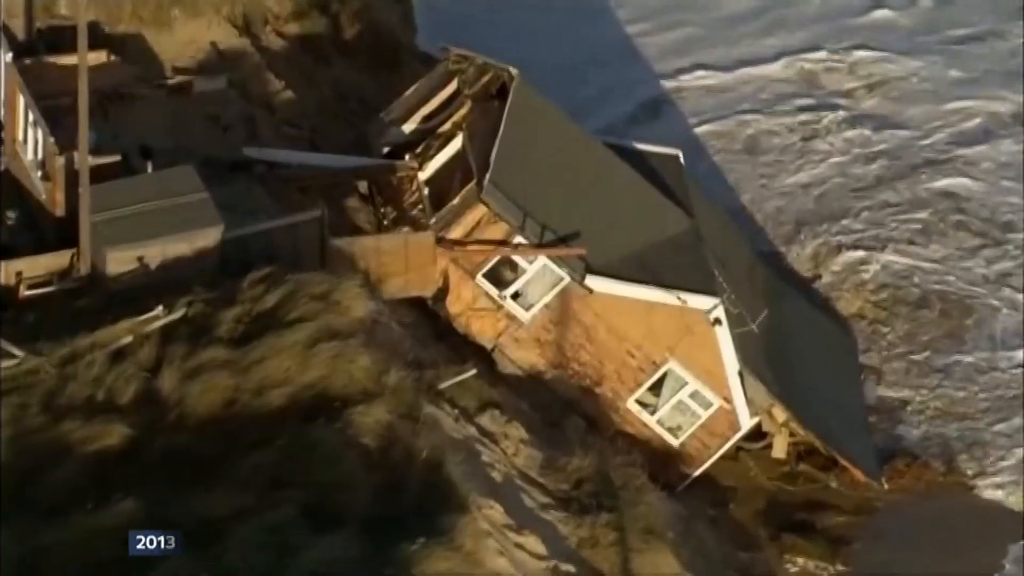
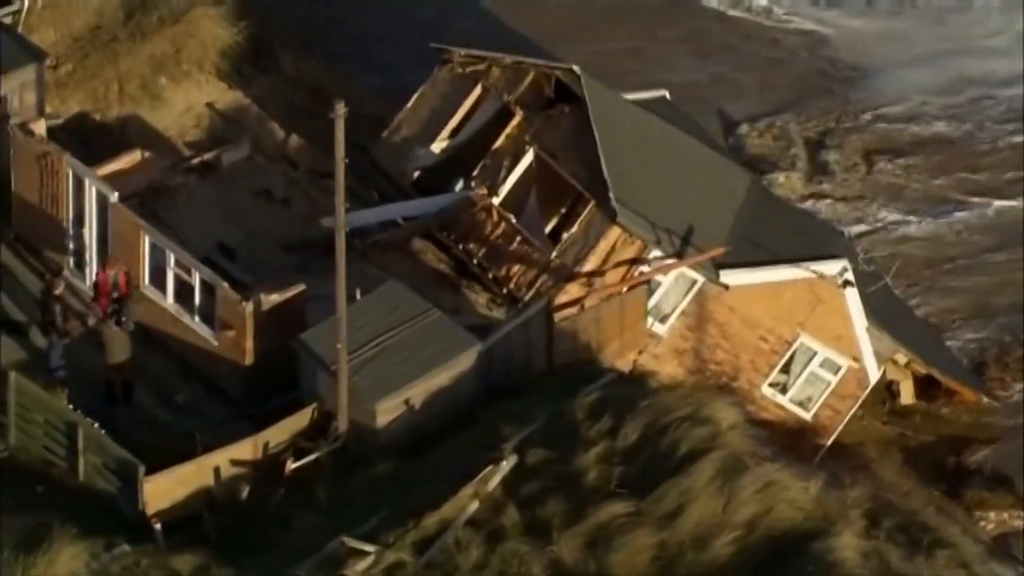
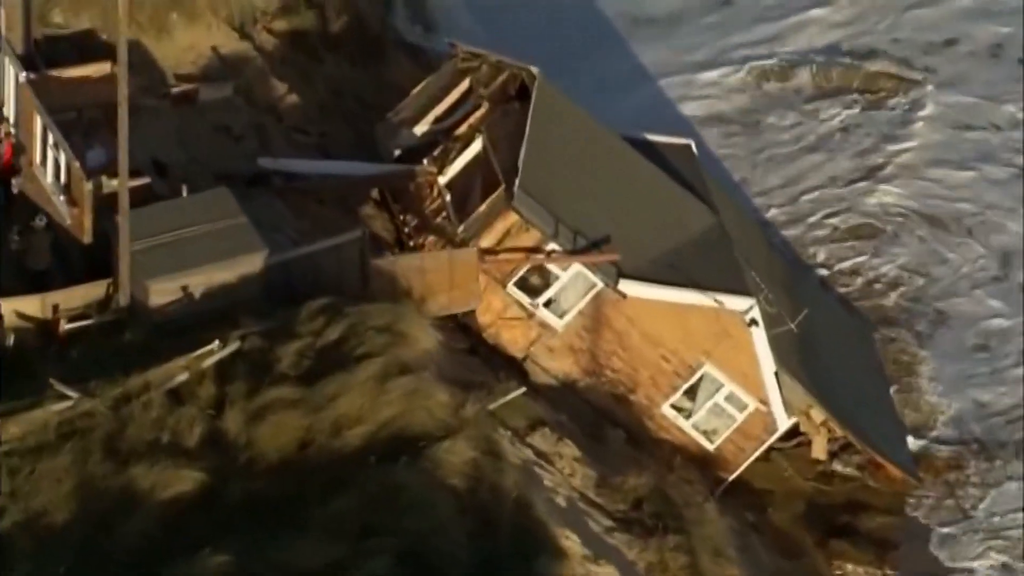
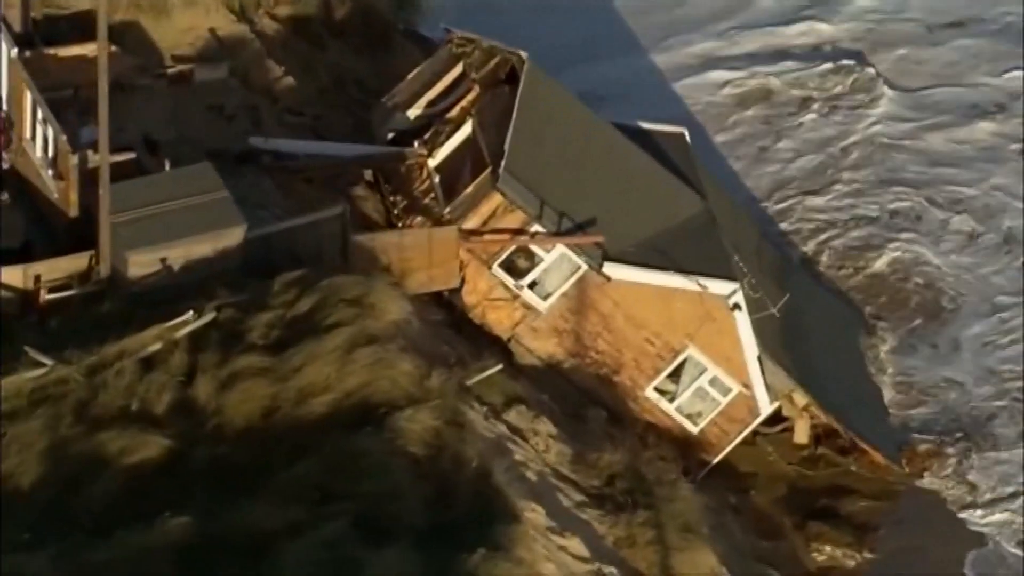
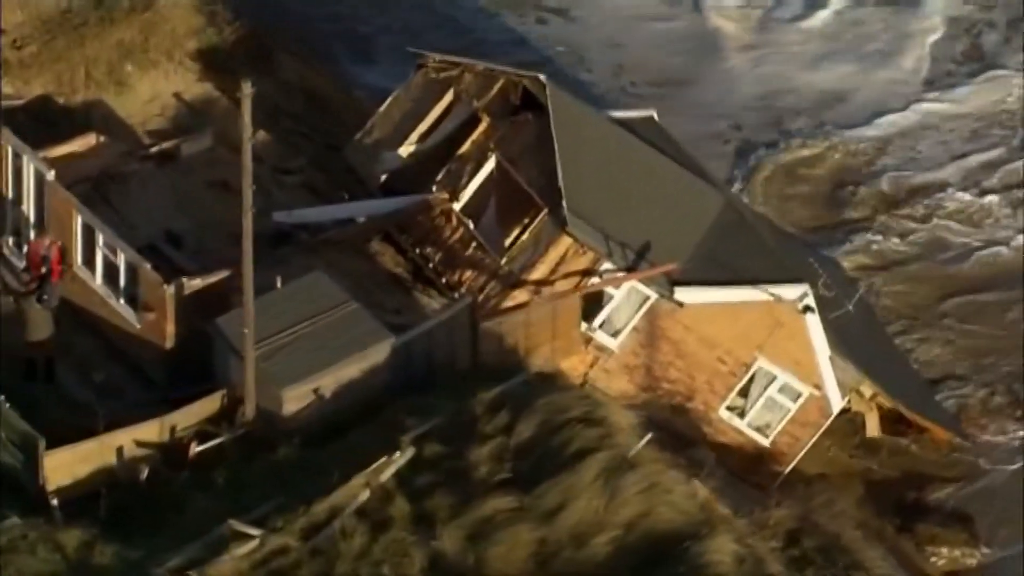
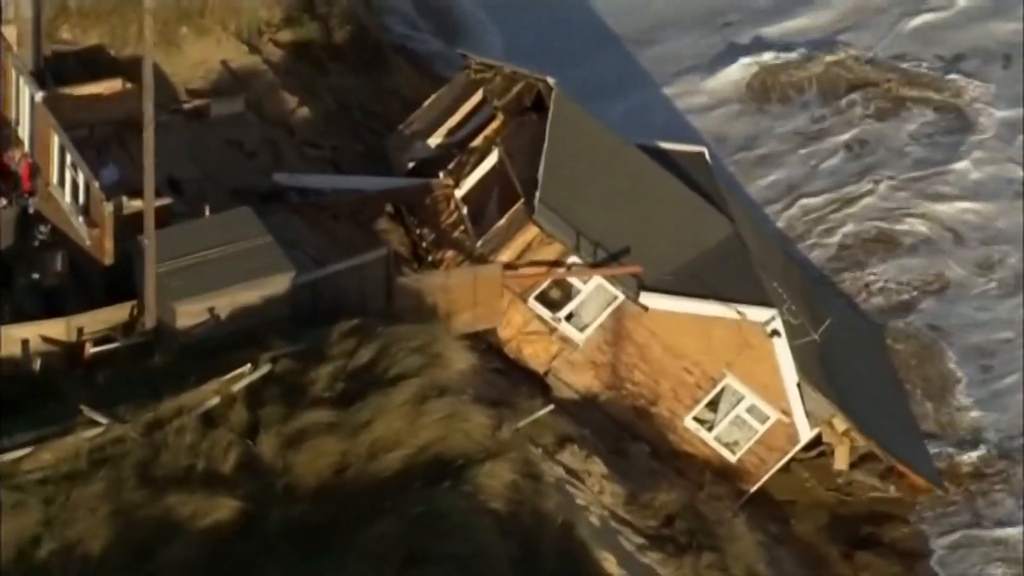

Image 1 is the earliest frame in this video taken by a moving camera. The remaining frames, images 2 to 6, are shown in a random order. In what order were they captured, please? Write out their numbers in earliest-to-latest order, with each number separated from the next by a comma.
4, 3, 6, 5, 2
